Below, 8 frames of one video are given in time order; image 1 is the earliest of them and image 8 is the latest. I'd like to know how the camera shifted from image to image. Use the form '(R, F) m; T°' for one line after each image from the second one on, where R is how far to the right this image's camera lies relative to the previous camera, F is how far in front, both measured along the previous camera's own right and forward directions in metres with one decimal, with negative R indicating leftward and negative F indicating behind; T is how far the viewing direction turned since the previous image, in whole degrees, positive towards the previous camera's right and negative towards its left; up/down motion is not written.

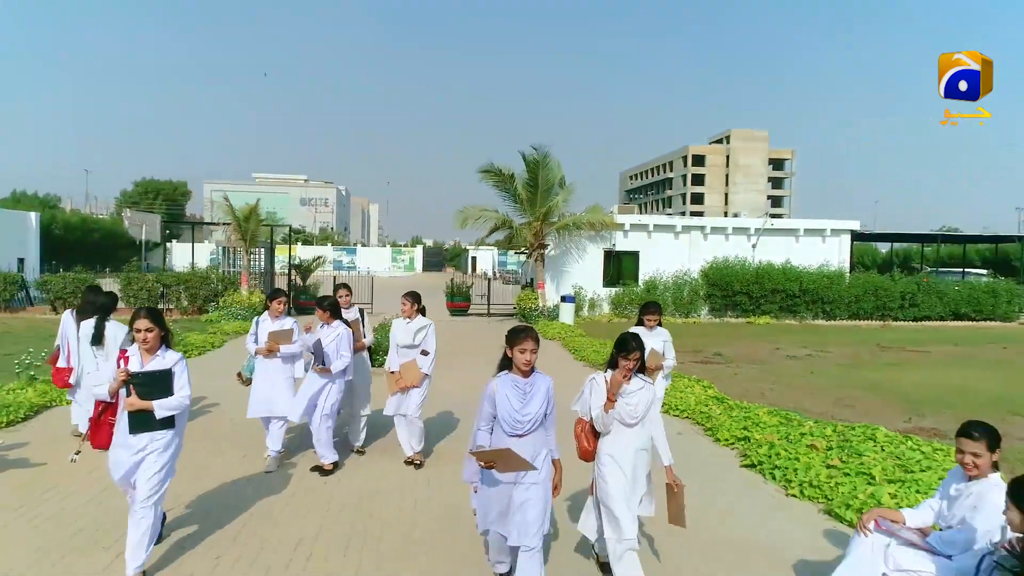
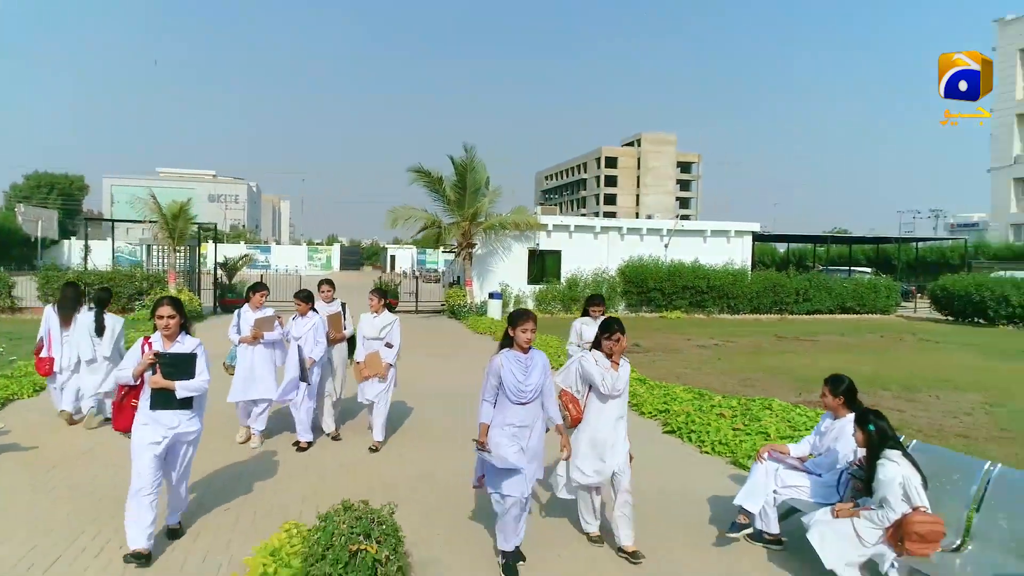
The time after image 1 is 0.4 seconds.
(-0.4, -1.0) m; +7°
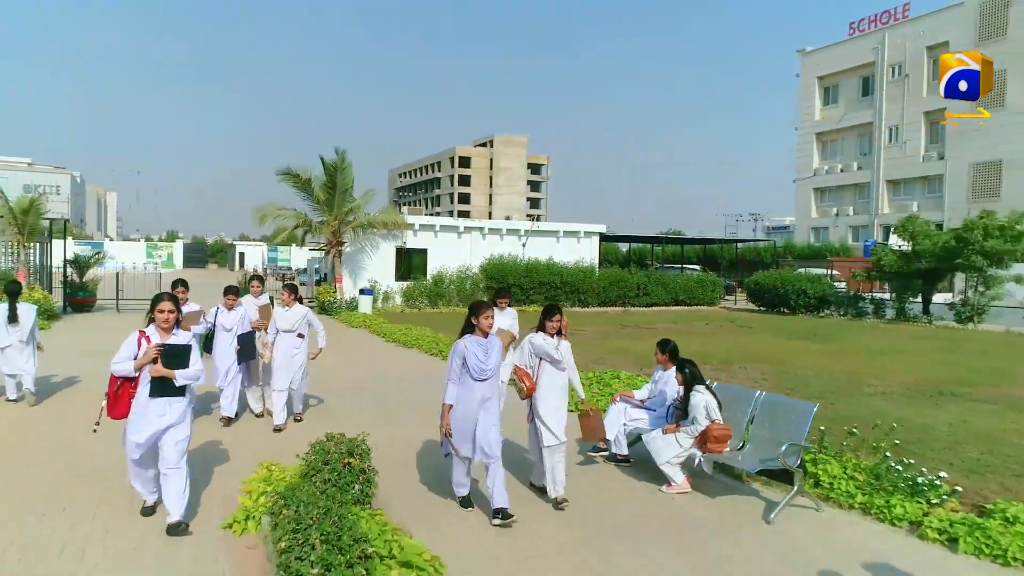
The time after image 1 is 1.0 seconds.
(-0.6, -1.5) m; +12°
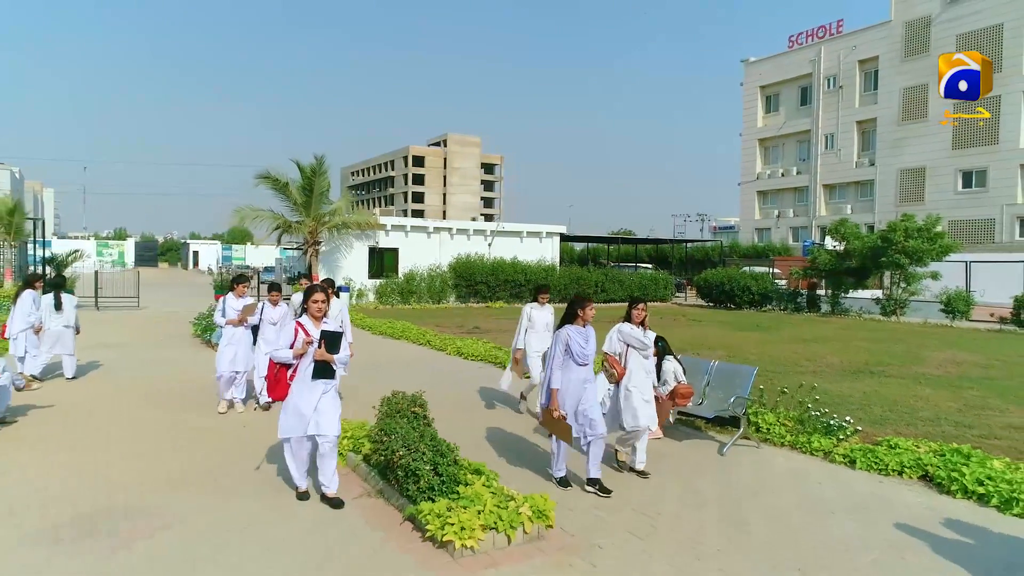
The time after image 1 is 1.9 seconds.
(-0.6, -1.6) m; +4°
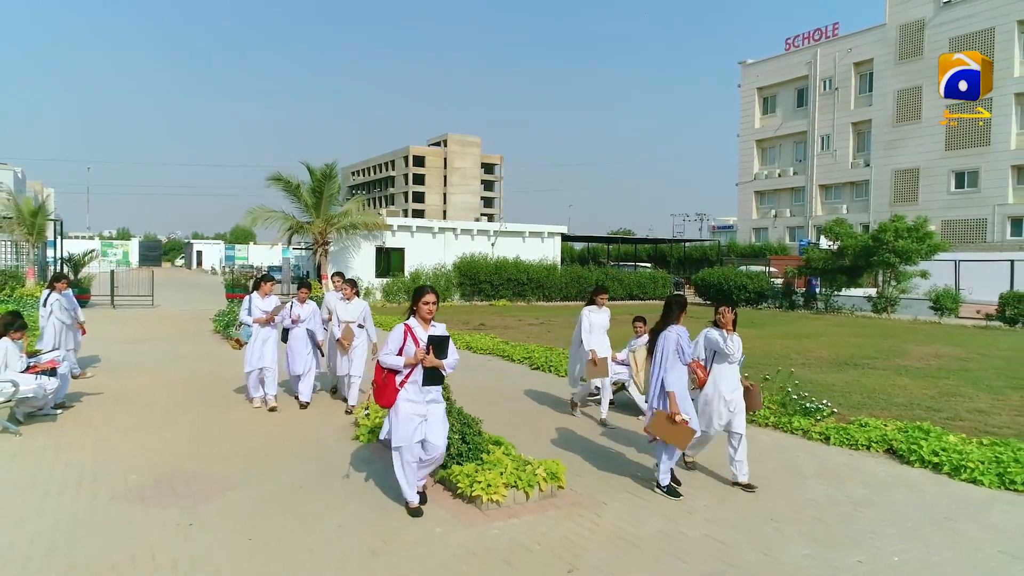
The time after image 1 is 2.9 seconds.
(-0.1, -0.8) m; 0°
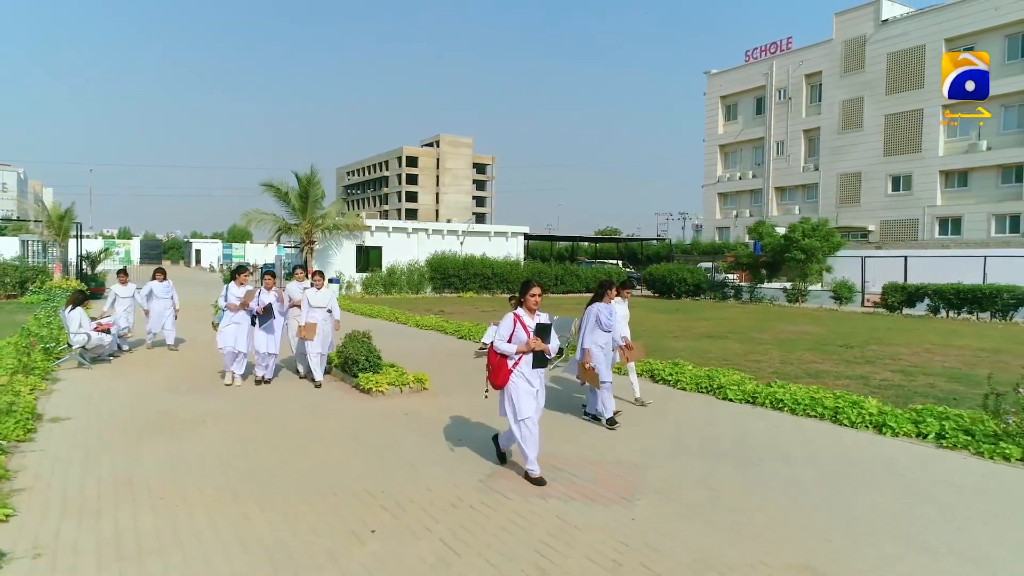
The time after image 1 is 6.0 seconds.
(+1.5, -3.8) m; 0°
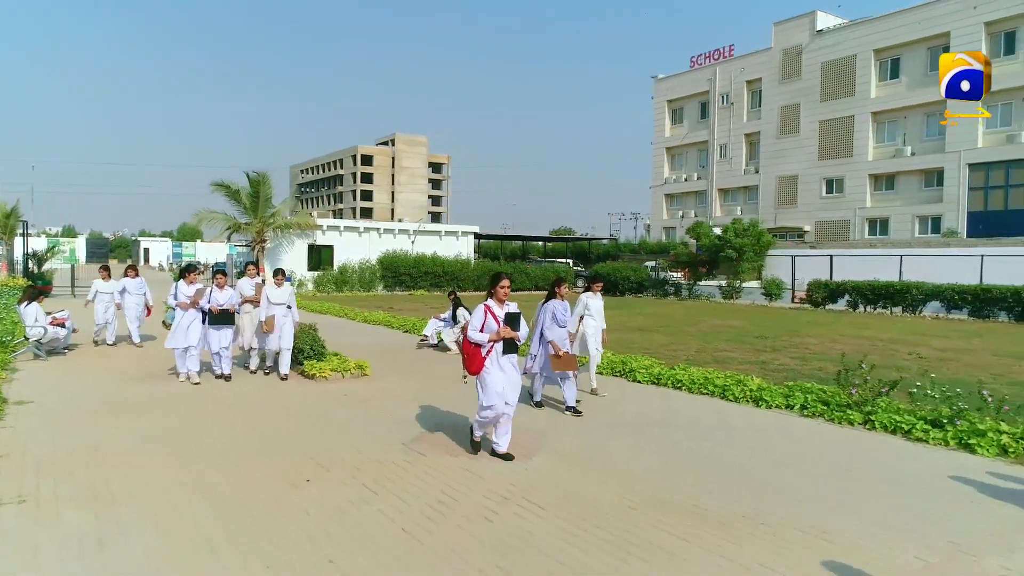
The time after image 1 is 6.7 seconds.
(+0.4, -1.0) m; +3°
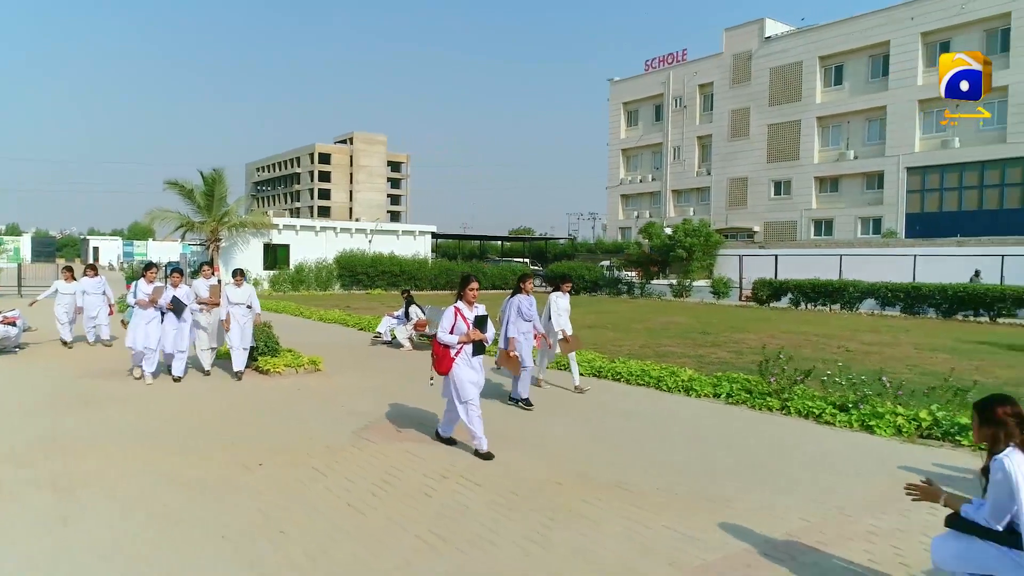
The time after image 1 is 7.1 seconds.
(+0.2, -0.5) m; +3°
